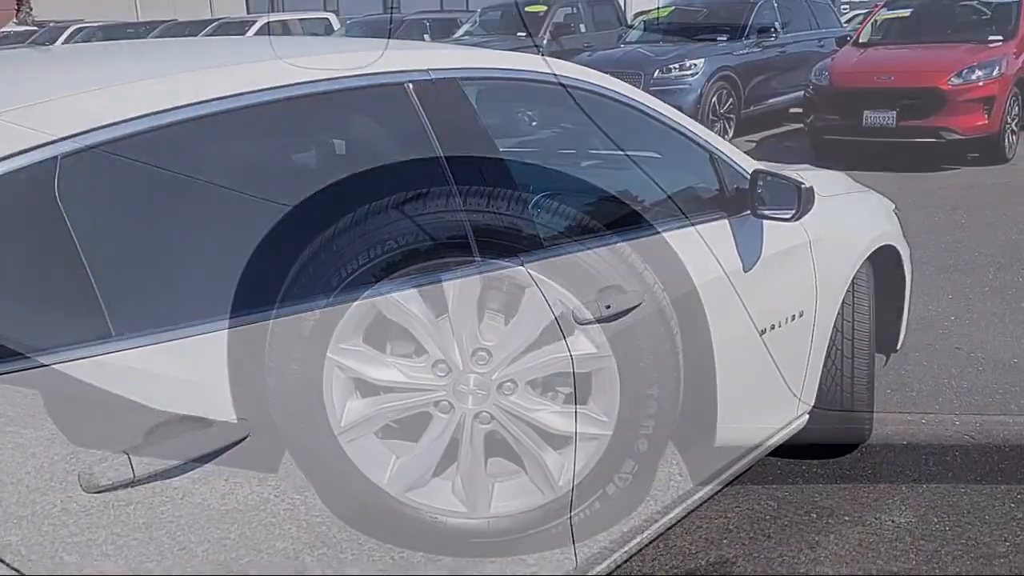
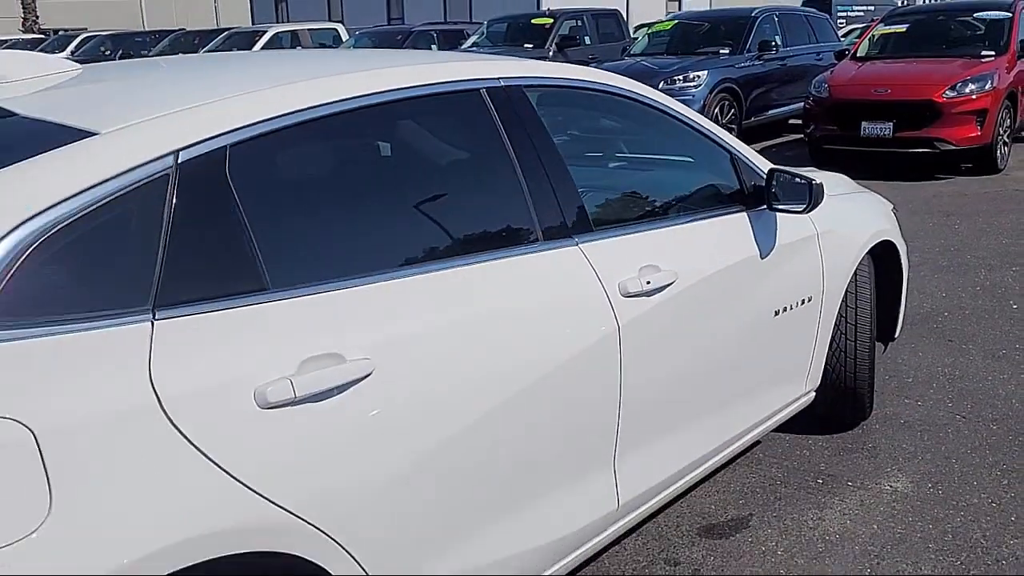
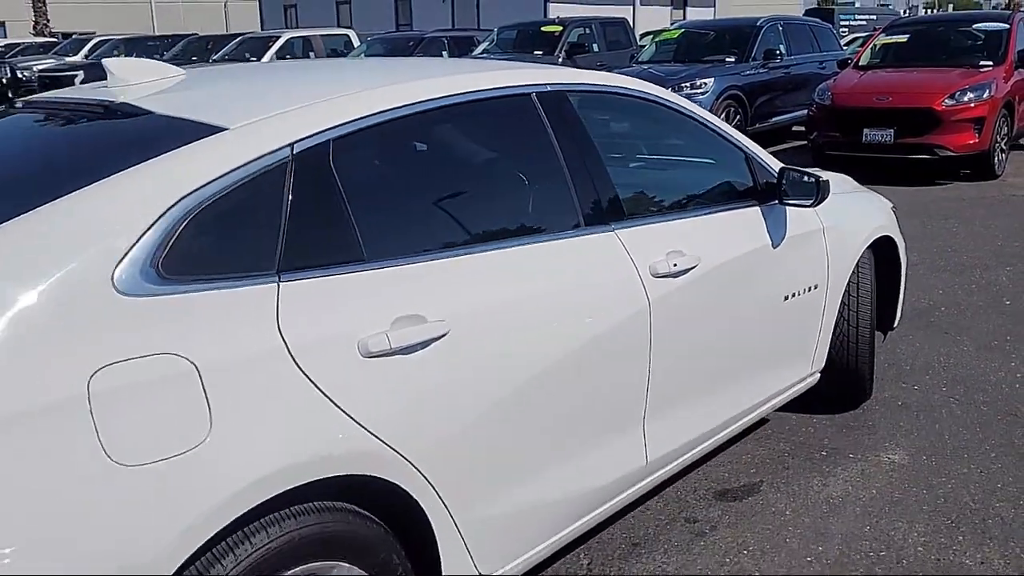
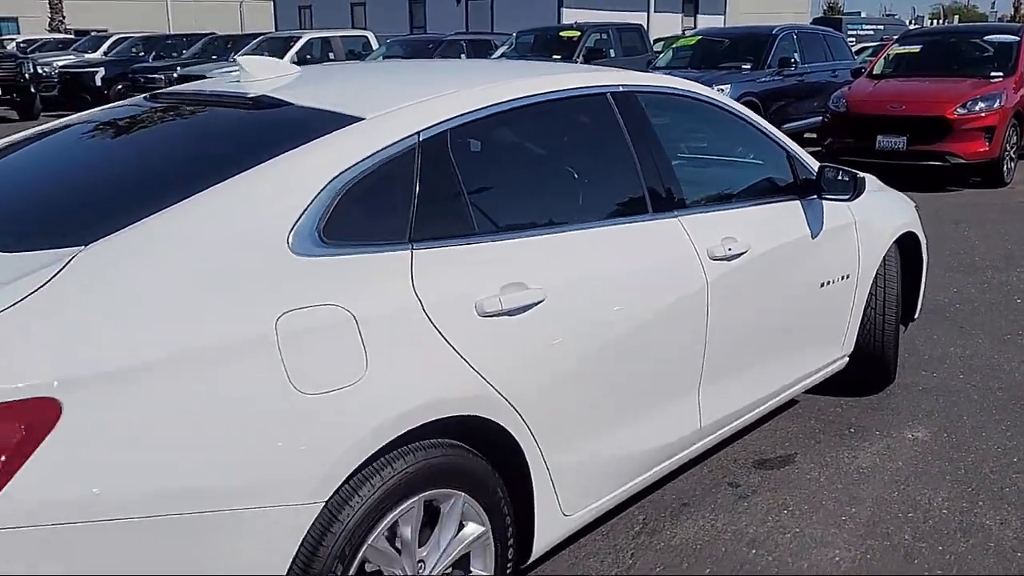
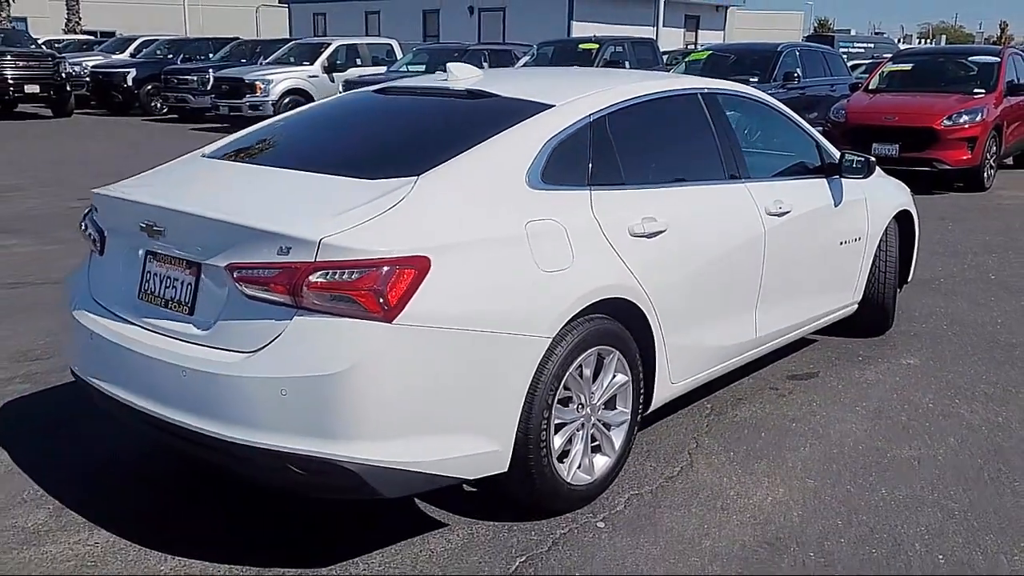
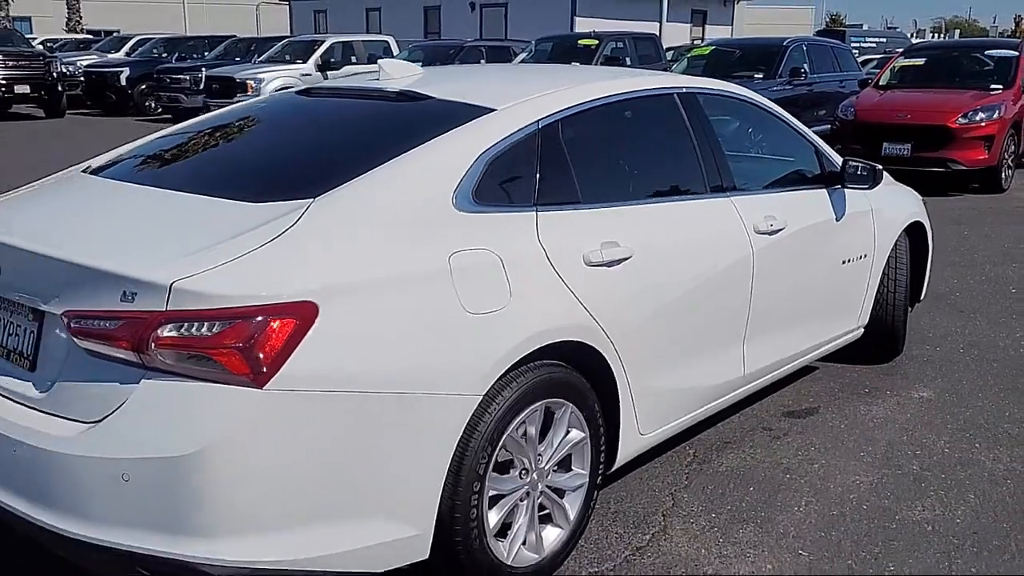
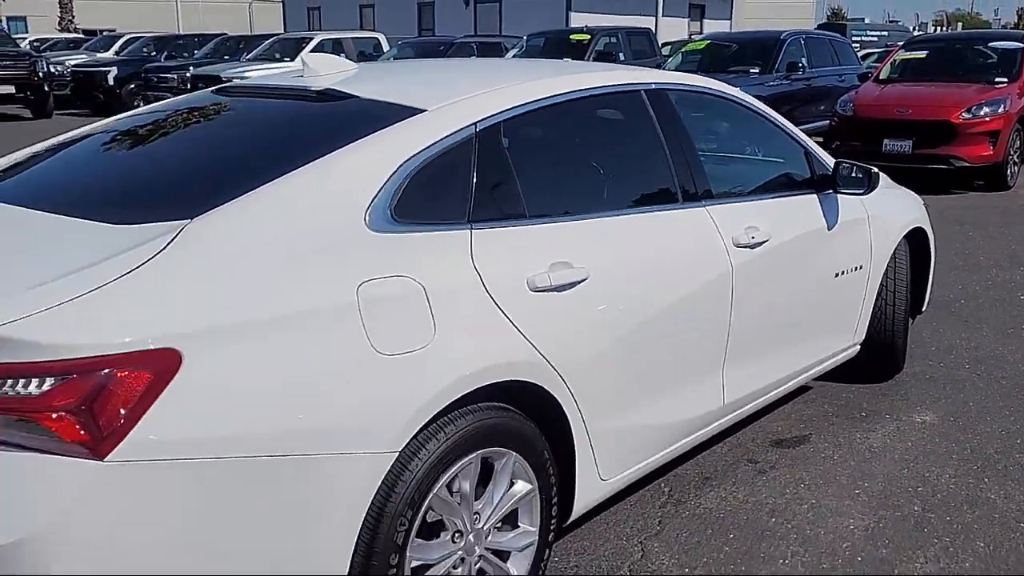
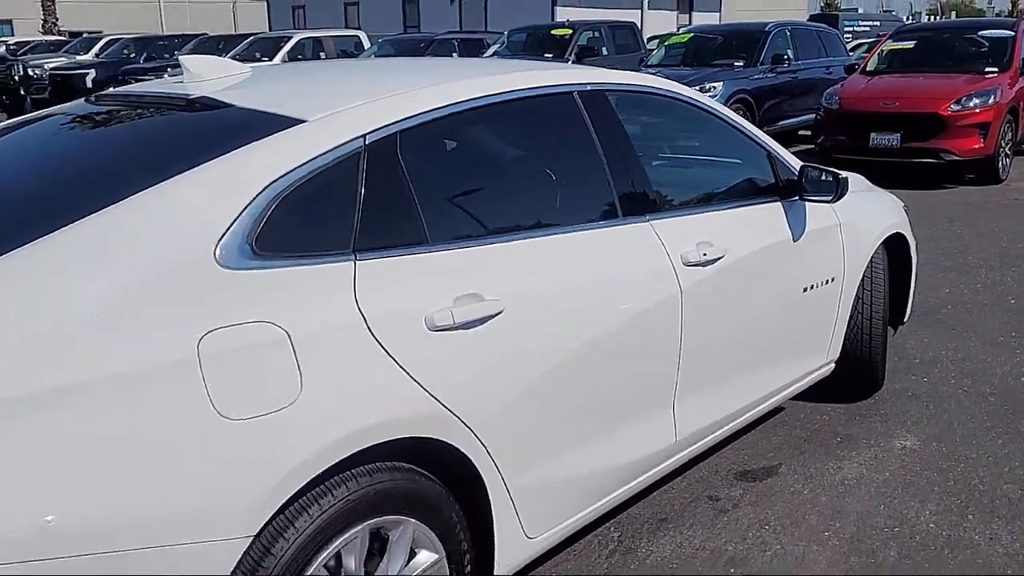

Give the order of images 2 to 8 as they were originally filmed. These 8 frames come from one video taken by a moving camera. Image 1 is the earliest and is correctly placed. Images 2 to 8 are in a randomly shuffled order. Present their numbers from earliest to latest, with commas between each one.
2, 3, 8, 4, 7, 6, 5
